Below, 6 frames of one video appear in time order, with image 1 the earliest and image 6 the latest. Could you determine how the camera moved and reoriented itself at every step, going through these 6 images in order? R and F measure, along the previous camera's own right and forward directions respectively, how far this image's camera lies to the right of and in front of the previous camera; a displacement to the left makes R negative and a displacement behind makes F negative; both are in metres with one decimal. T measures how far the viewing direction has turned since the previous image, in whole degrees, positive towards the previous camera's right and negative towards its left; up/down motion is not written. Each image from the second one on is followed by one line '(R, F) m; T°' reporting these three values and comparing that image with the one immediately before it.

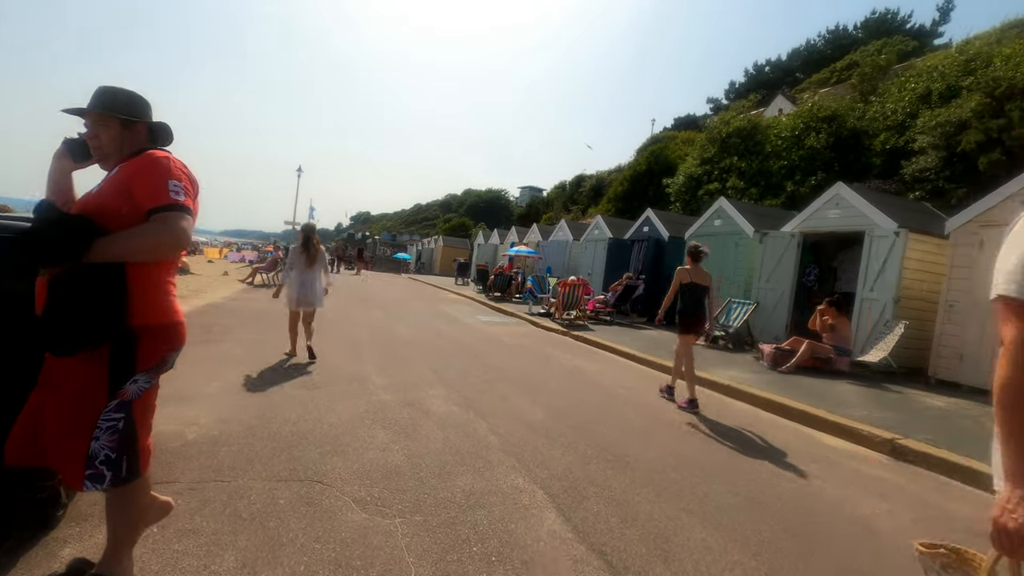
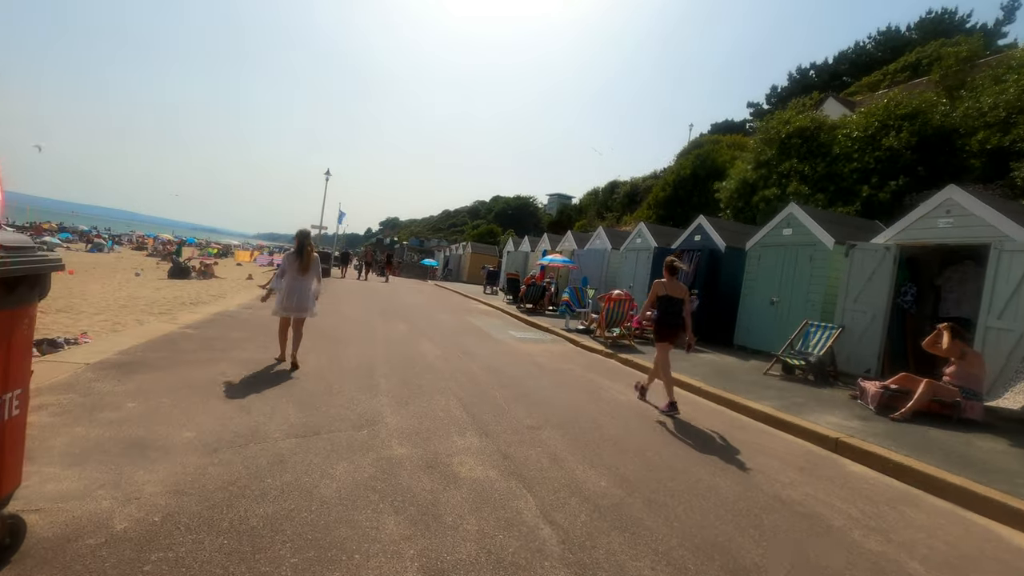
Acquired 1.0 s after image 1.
(-0.3, +1.4) m; -3°
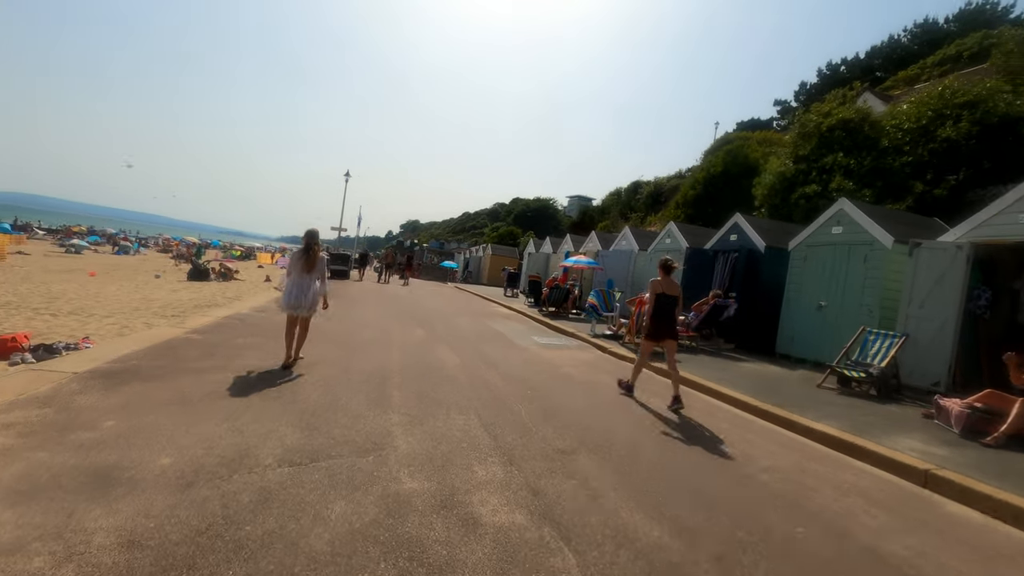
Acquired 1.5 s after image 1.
(-0.1, +0.7) m; -2°
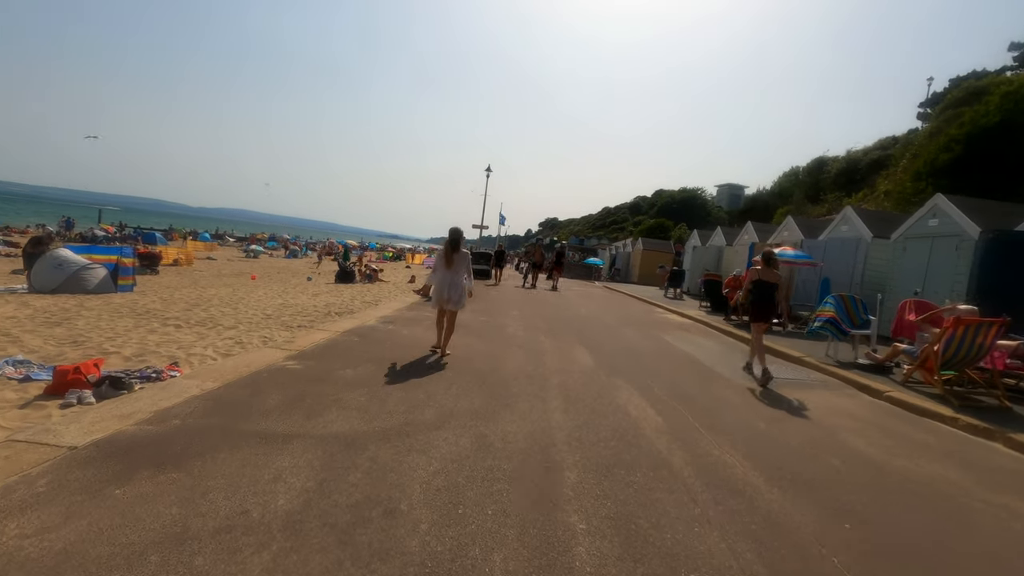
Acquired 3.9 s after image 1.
(-1.0, +3.3) m; -15°
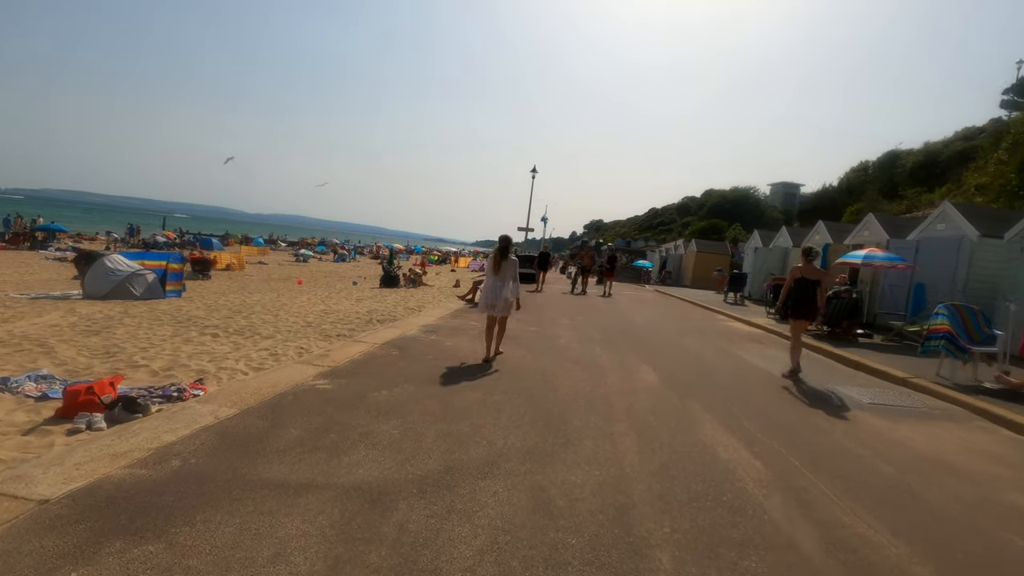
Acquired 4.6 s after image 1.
(-0.1, +1.0) m; -5°
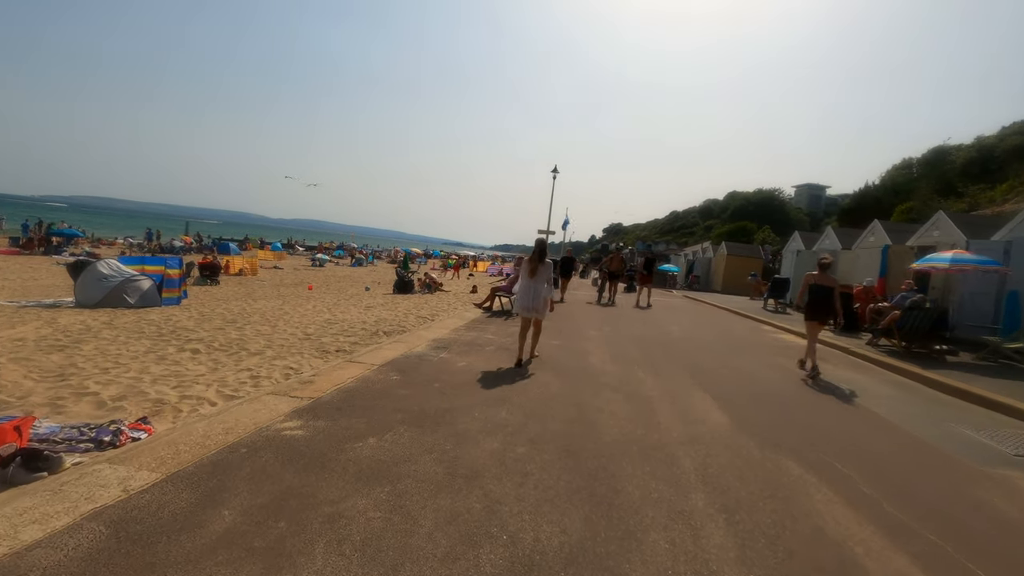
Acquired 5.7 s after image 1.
(-0.1, +1.5) m; -2°
